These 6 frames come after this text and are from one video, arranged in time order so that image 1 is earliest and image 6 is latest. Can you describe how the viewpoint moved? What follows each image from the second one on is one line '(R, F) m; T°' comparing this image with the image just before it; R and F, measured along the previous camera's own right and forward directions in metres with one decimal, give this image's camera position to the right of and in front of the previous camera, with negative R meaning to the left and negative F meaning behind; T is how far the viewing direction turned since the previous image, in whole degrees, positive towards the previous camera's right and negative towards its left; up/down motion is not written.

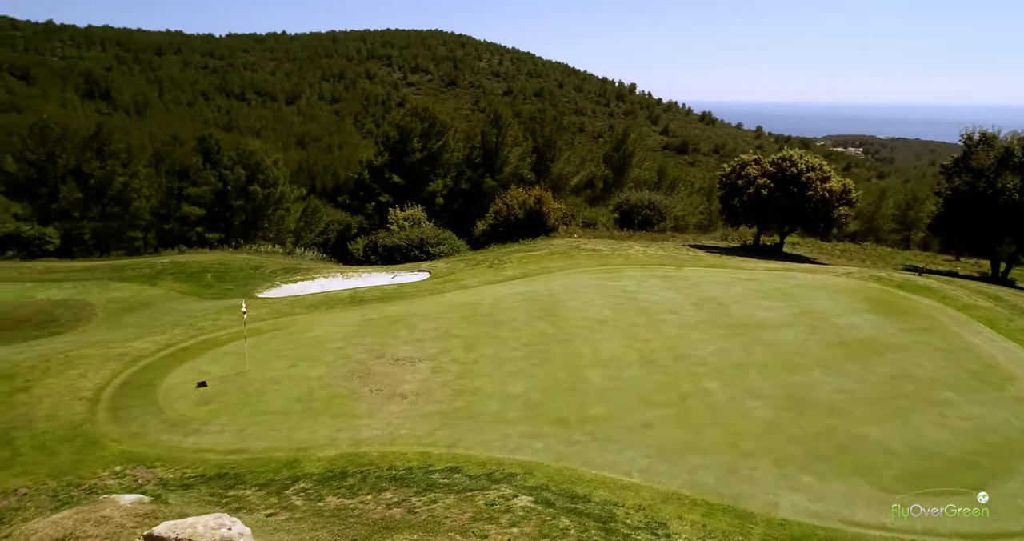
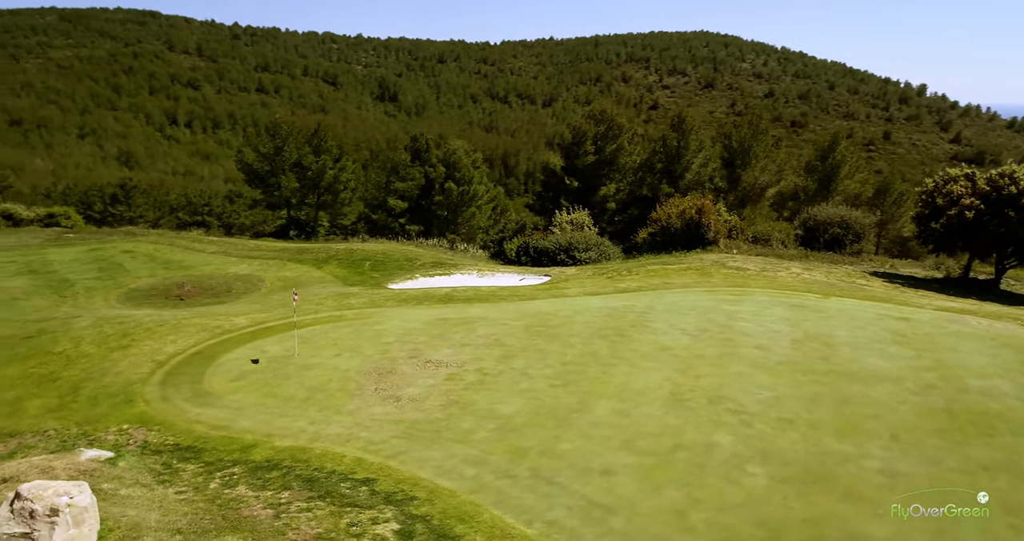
(+4.6, +1.7) m; -20°
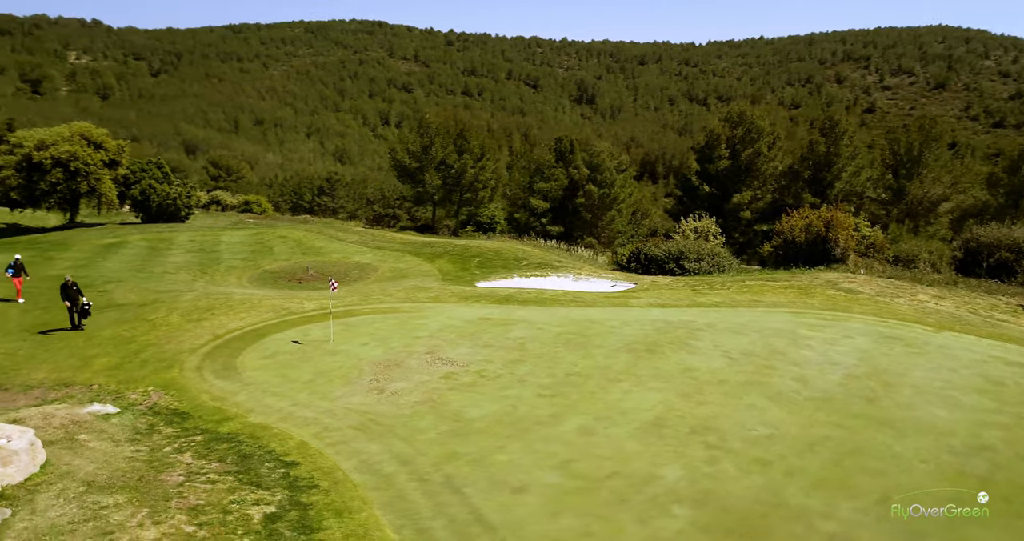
(+4.0, +0.9) m; -16°
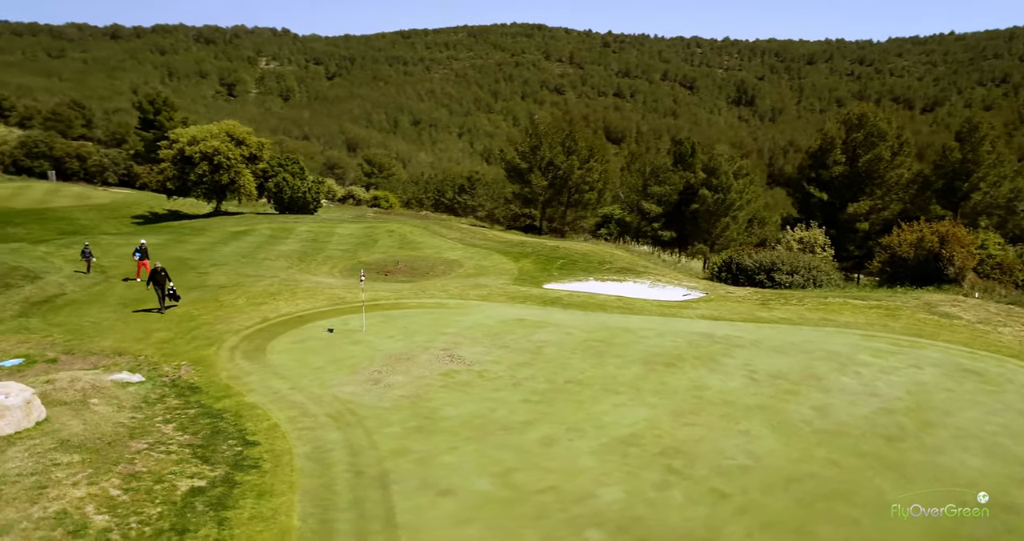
(+3.1, +0.6) m; -12°
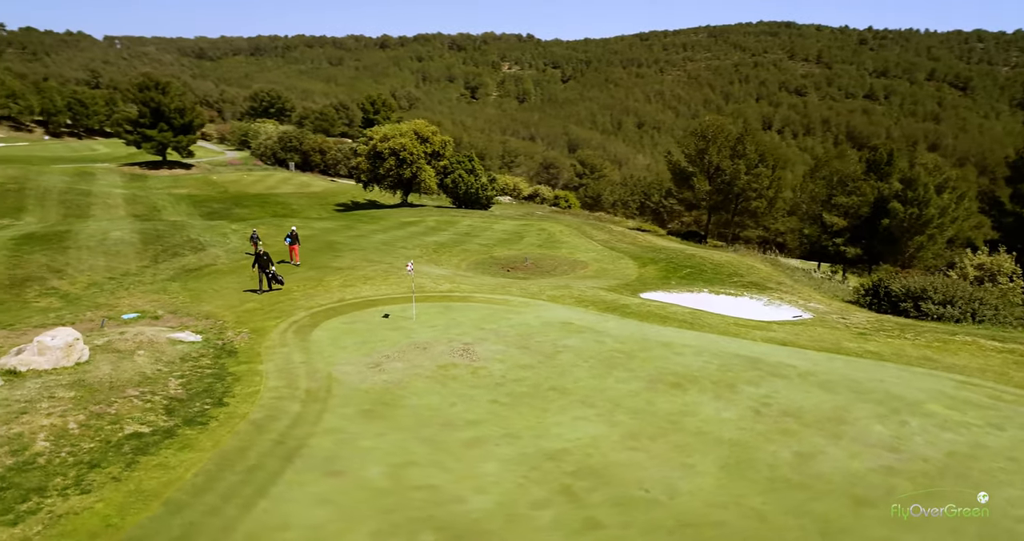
(+4.7, +0.9) m; -18°
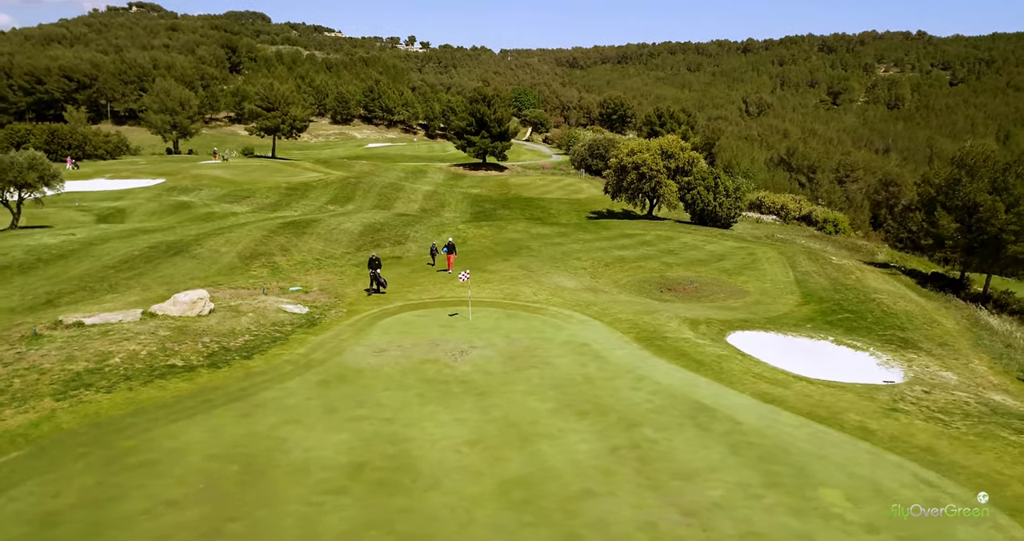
(+8.7, 0.0) m; -28°
